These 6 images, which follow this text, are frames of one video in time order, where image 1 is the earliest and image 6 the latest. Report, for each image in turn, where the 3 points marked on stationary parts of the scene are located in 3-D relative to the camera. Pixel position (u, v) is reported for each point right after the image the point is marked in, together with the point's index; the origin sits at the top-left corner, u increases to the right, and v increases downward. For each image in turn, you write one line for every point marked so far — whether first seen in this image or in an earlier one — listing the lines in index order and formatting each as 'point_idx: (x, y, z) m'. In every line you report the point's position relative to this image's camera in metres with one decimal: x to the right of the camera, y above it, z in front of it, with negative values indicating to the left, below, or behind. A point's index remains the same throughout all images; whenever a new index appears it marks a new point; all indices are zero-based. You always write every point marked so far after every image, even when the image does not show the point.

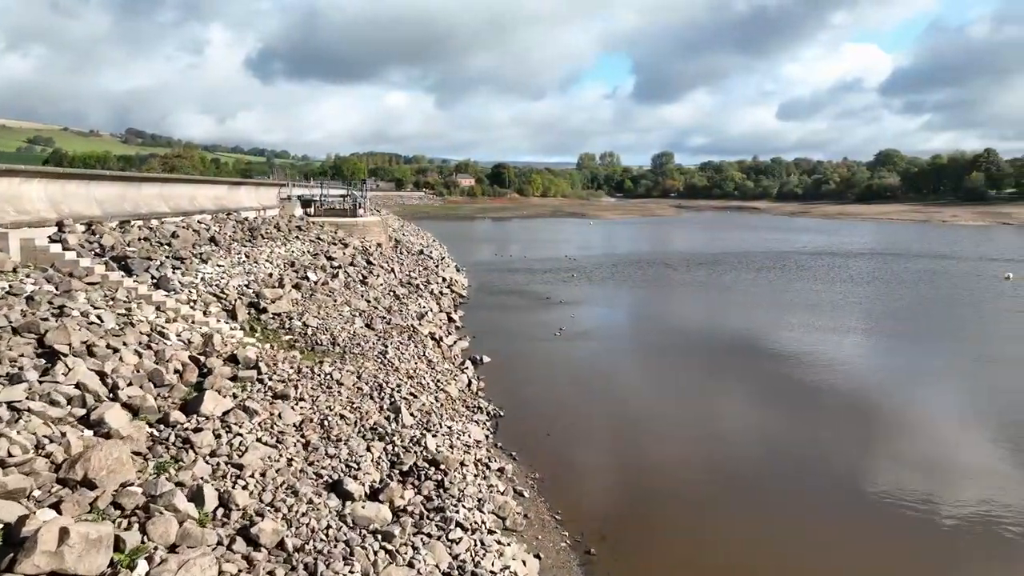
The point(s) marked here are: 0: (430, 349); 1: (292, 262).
0: (-1.5, -1.1, +12.7) m
1: (-4.8, +0.5, +15.2) m
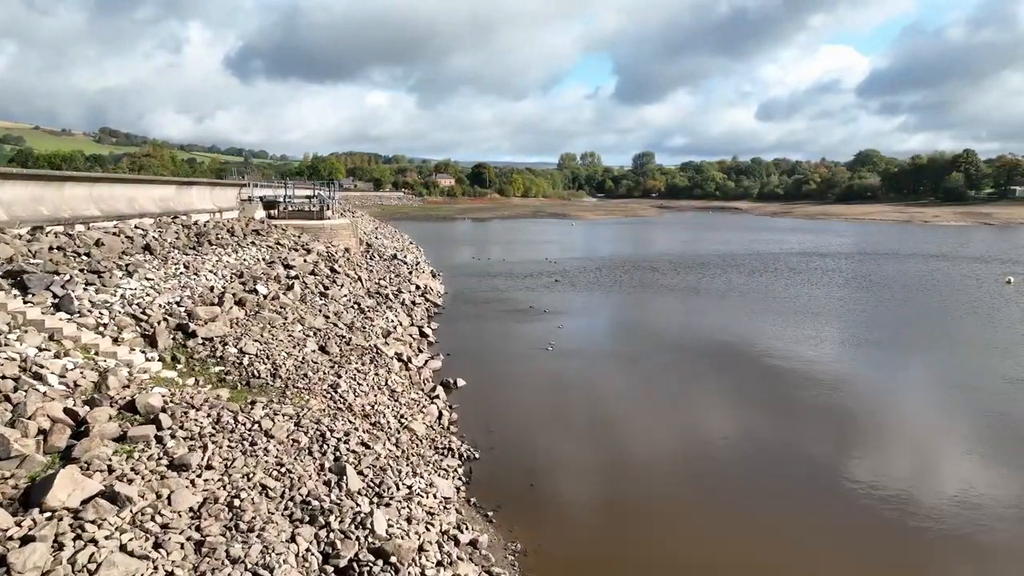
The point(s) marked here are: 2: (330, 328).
0: (-1.8, -1.4, +11.1) m
1: (-5.2, +0.3, +13.5) m
2: (-3.1, -0.7, +12.1) m
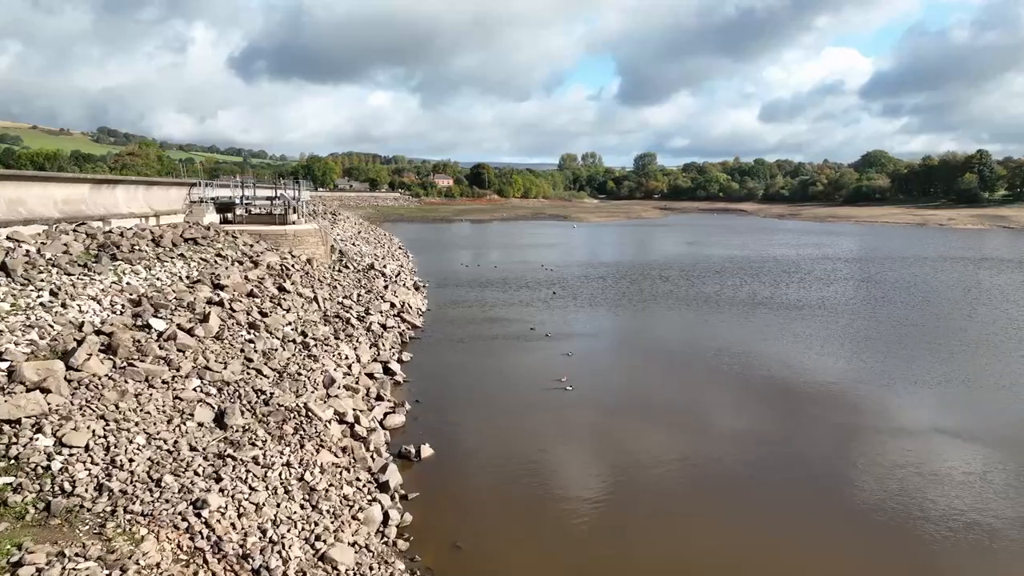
0: (-2.1, -1.9, +7.8) m
1: (-5.4, -0.2, +10.2) m
2: (-3.3, -1.2, +8.8) m
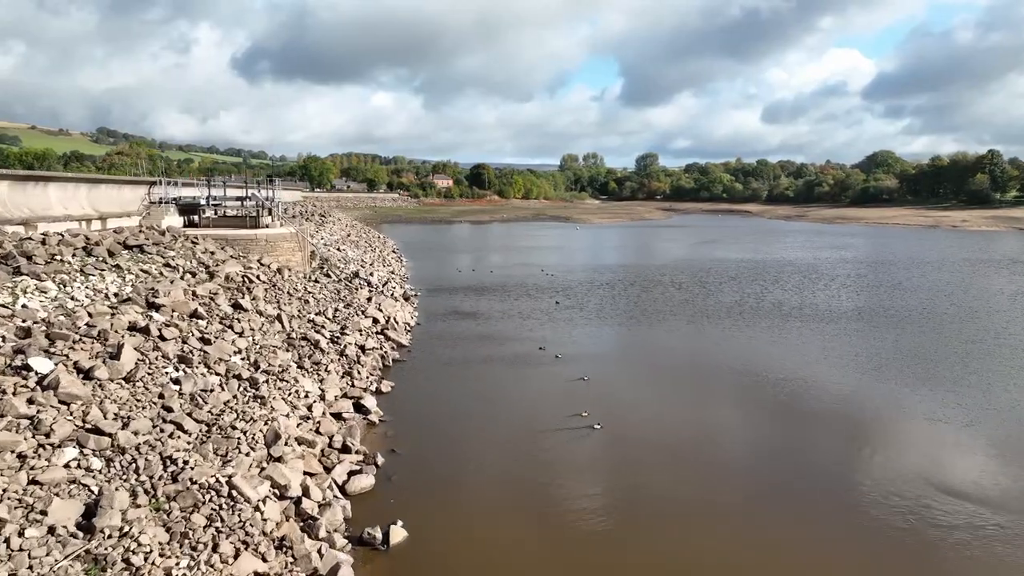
0: (-2.1, -2.1, +5.5) m
1: (-5.4, -0.5, +7.9) m
2: (-3.4, -1.4, +6.5) m
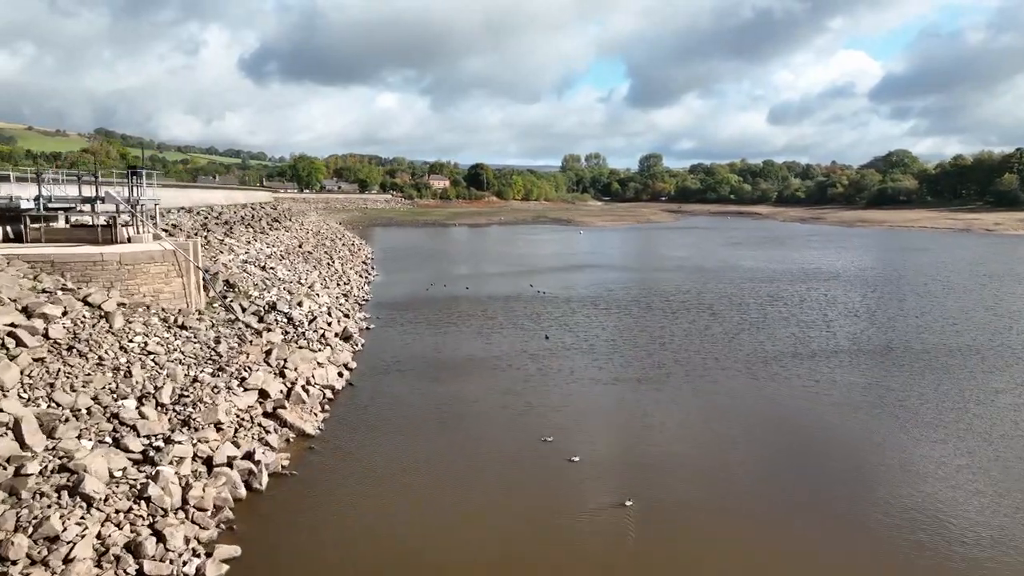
0: (-2.5, -2.9, -0.5) m
1: (-5.9, -1.2, +2.0) m
2: (-3.8, -2.2, +0.6) m
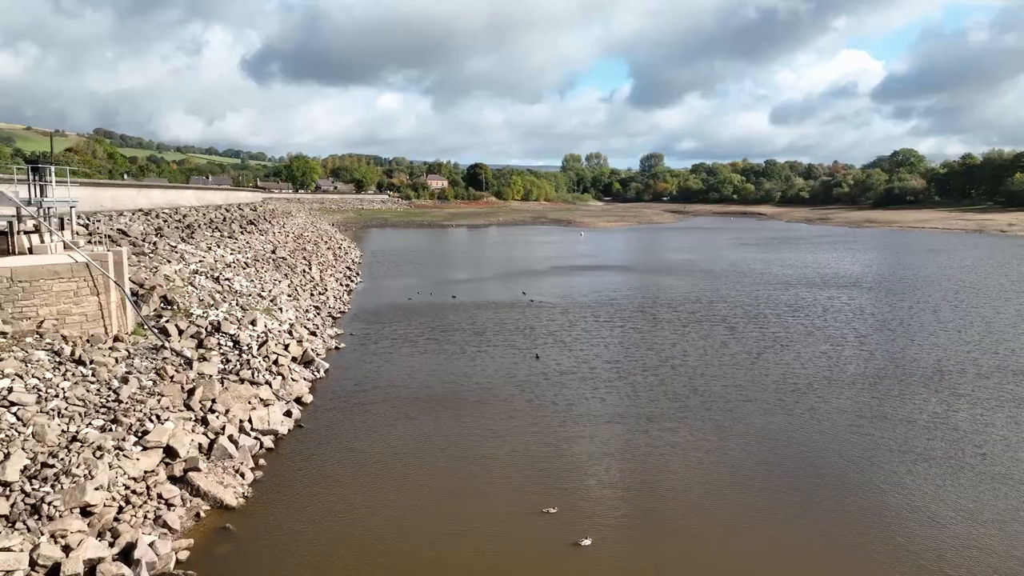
0: (-2.8, -3.2, -2.8) m
1: (-6.1, -1.5, -0.3) m
2: (-4.1, -2.5, -1.7) m
